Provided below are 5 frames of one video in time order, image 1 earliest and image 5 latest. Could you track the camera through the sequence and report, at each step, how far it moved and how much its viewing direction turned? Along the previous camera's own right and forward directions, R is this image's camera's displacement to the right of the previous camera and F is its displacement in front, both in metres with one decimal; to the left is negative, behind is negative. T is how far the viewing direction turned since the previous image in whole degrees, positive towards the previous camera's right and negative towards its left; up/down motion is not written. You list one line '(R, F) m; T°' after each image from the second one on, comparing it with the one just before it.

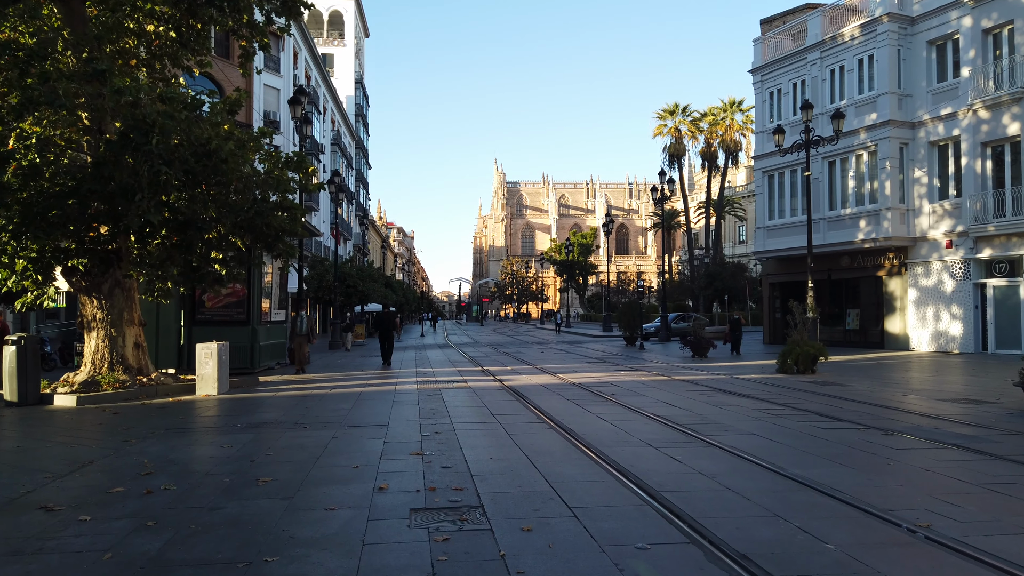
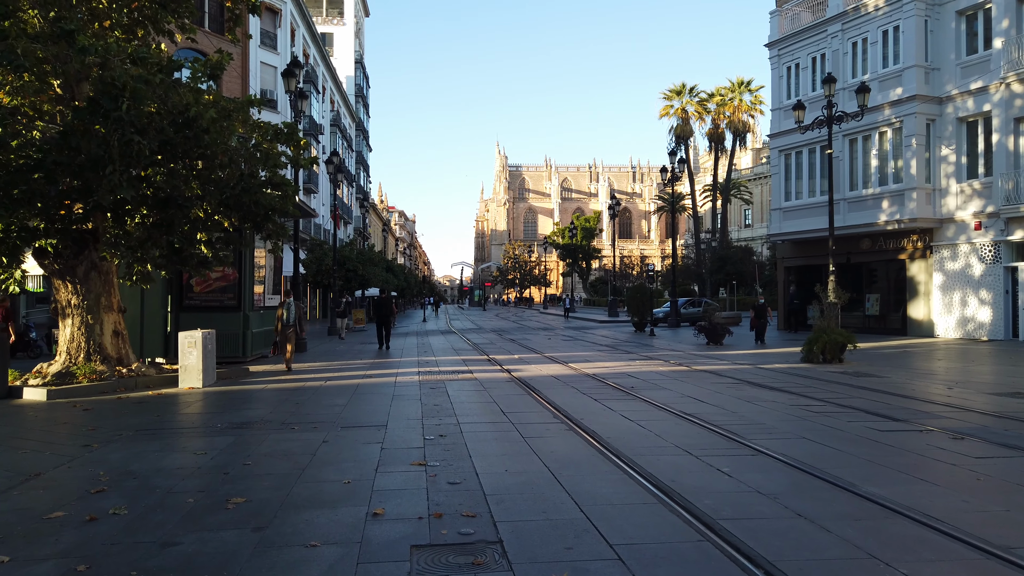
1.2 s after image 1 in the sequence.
(-0.1, +1.1) m; 0°
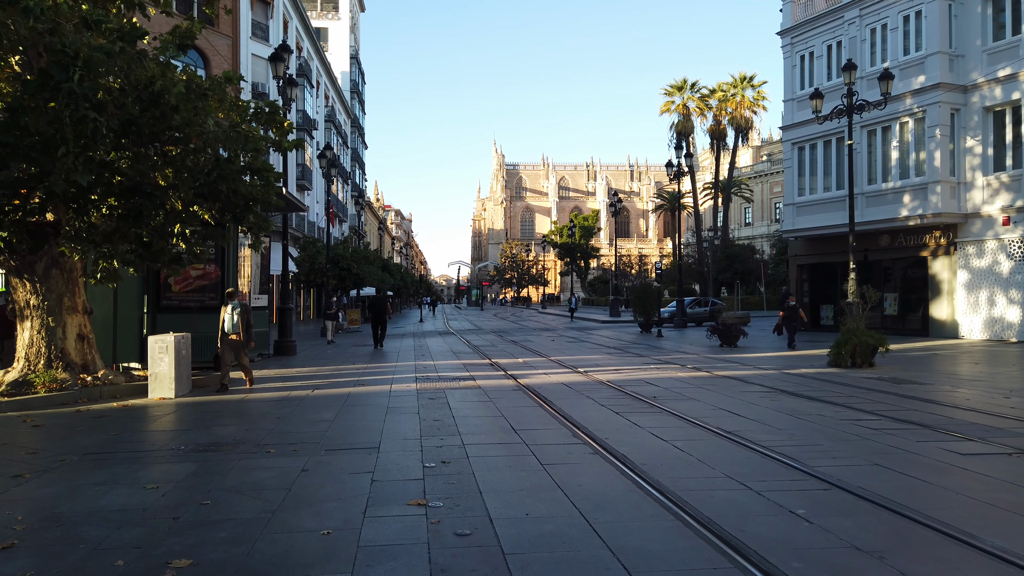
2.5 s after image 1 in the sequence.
(-0.2, +1.3) m; 0°
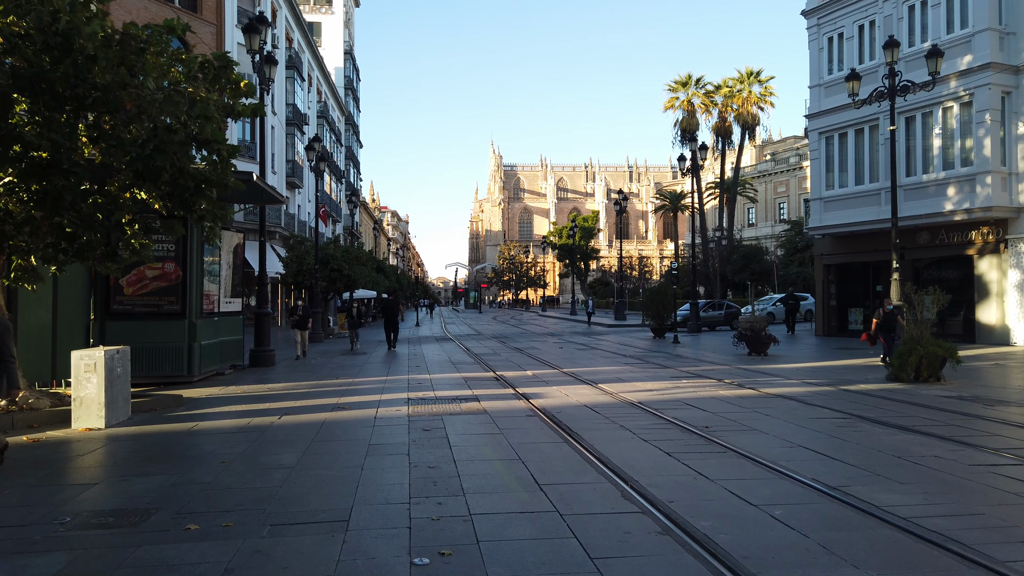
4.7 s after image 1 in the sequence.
(-0.2, +2.2) m; 0°
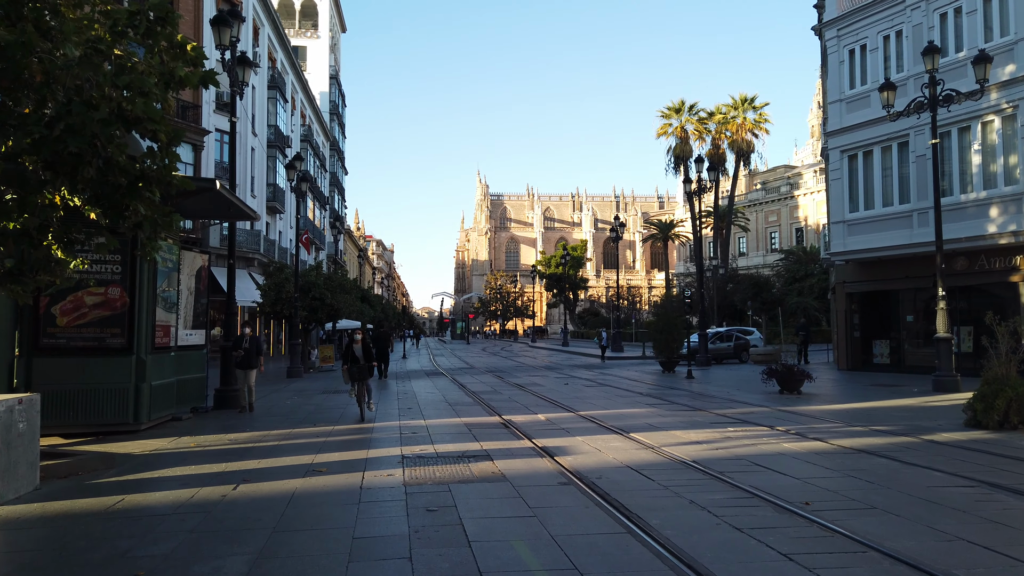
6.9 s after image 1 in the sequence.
(-0.4, +2.2) m; +1°
